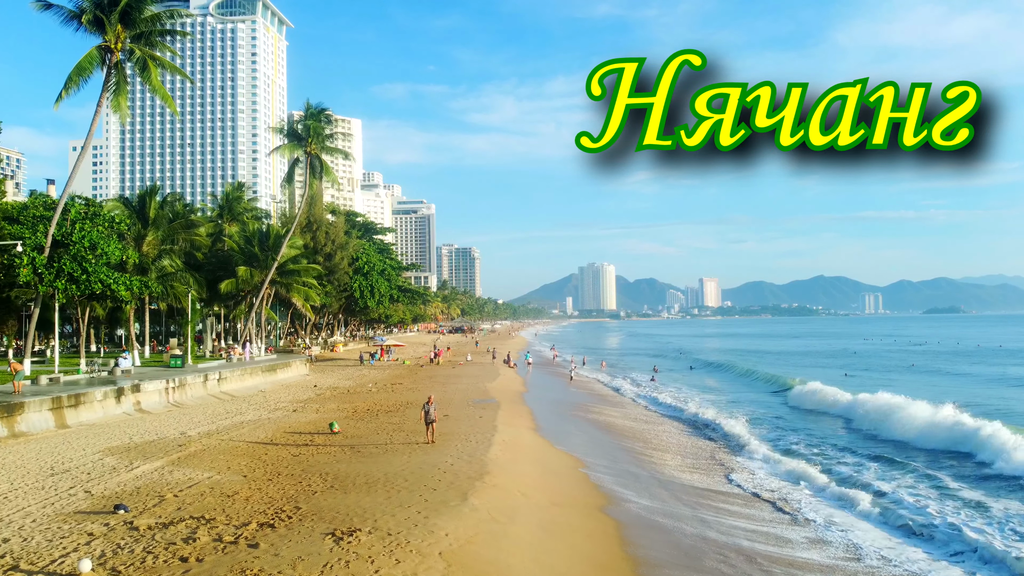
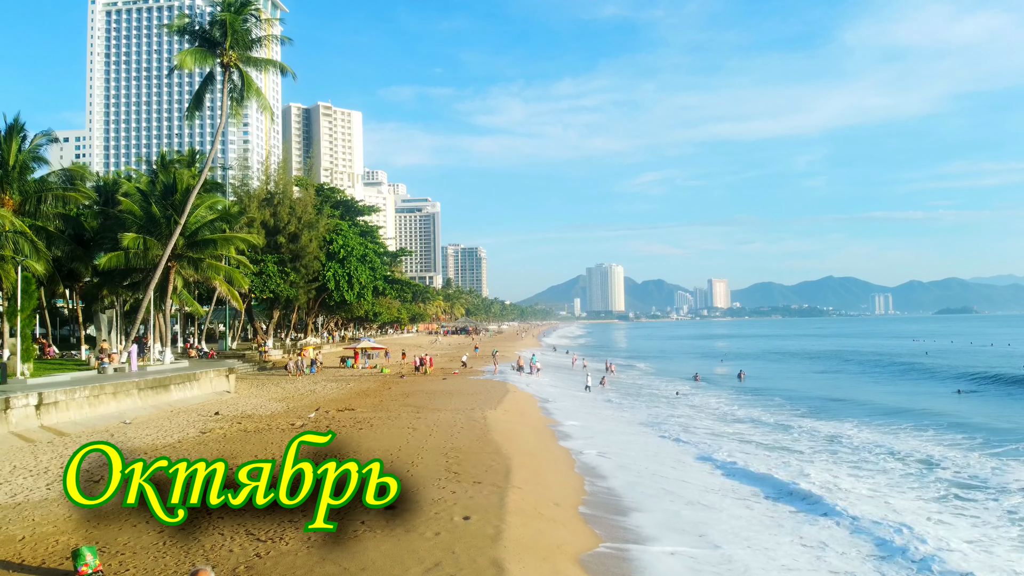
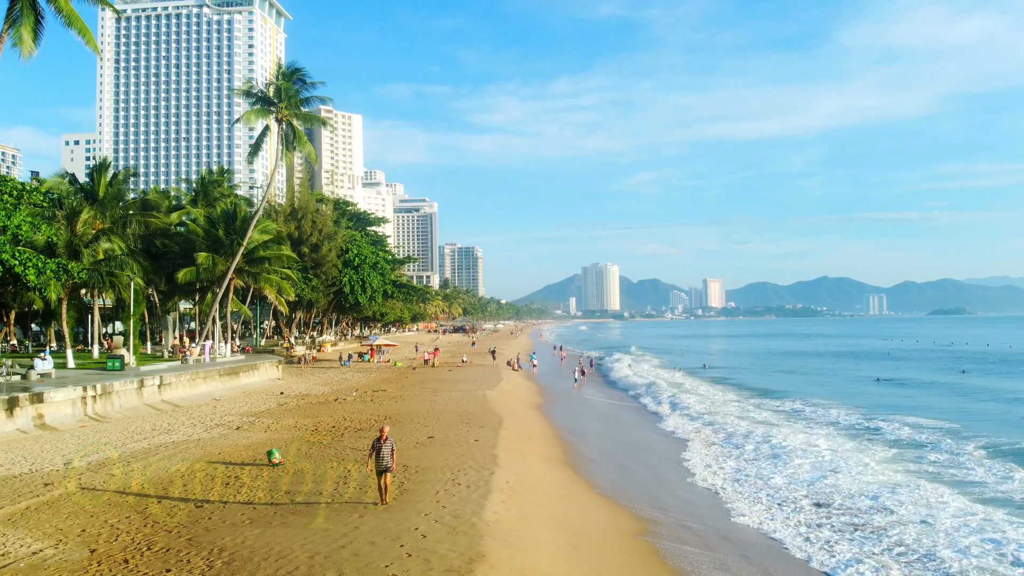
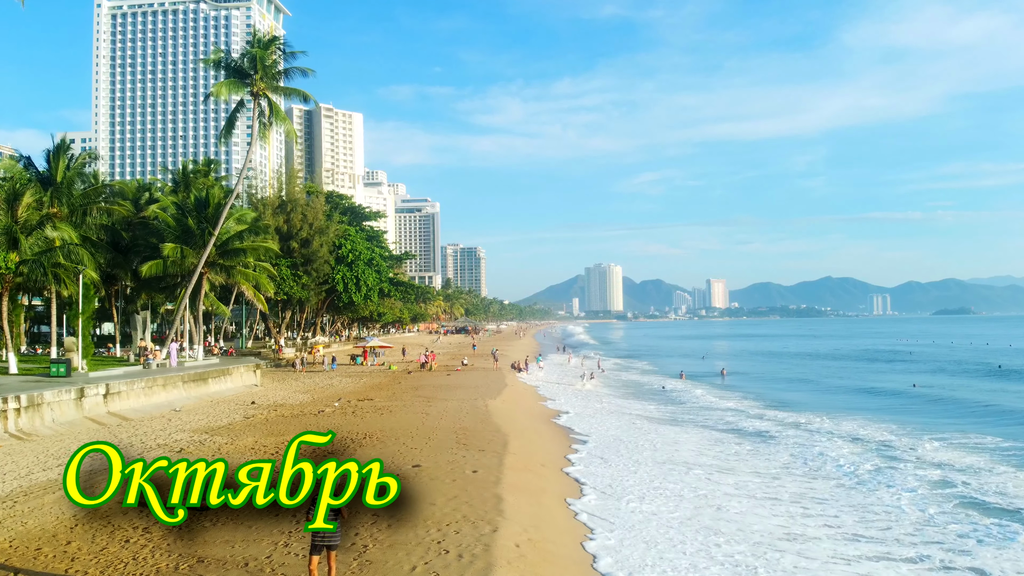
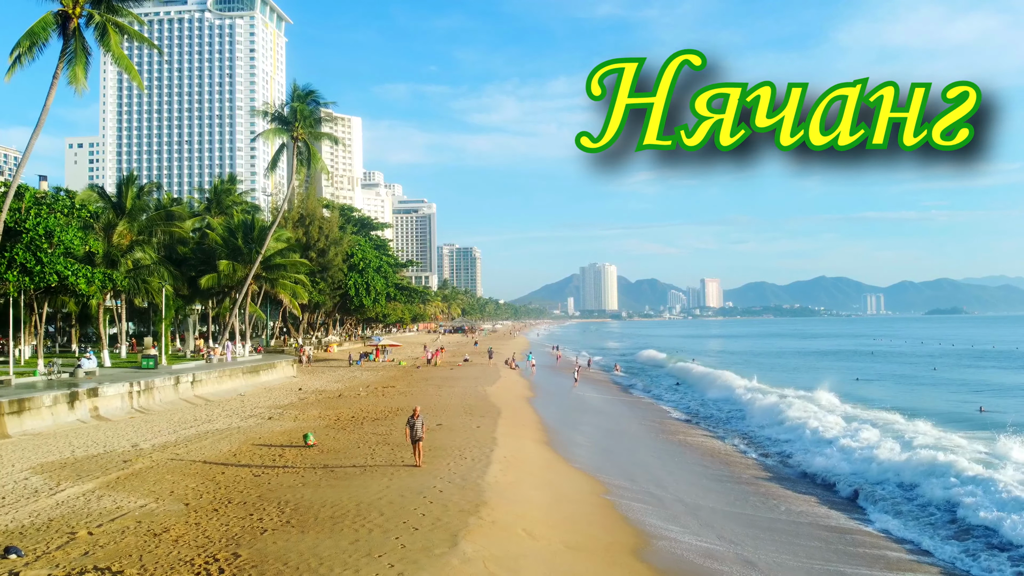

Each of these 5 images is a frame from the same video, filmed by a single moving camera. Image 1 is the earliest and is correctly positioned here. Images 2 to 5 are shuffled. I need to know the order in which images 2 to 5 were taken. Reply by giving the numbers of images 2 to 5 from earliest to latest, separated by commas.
5, 3, 4, 2
